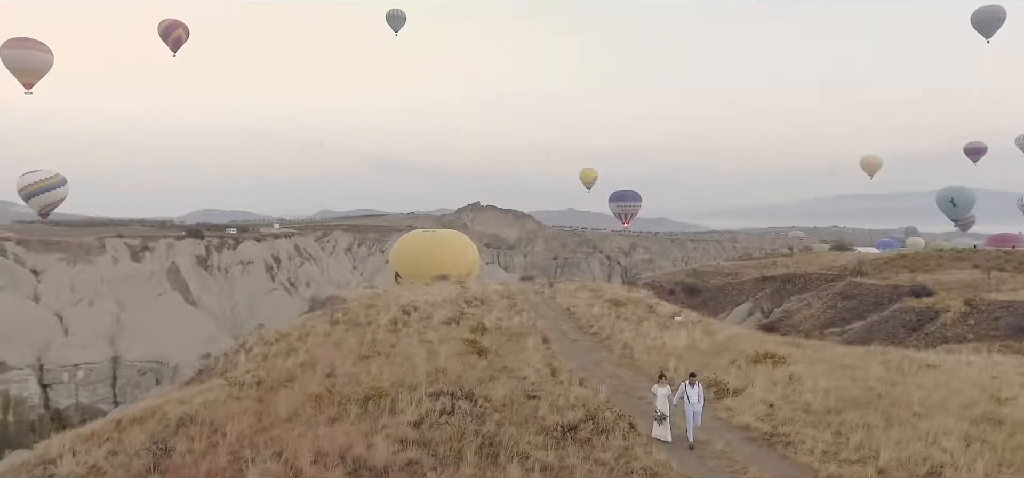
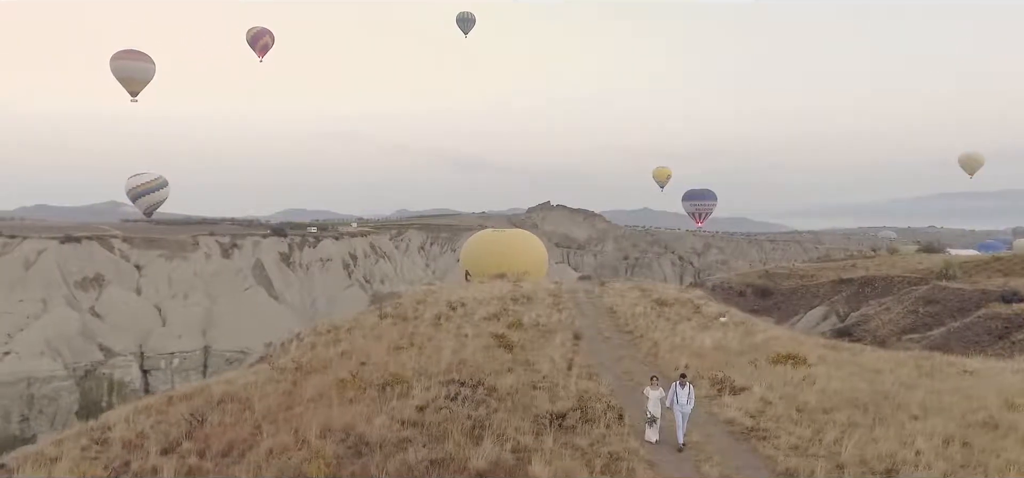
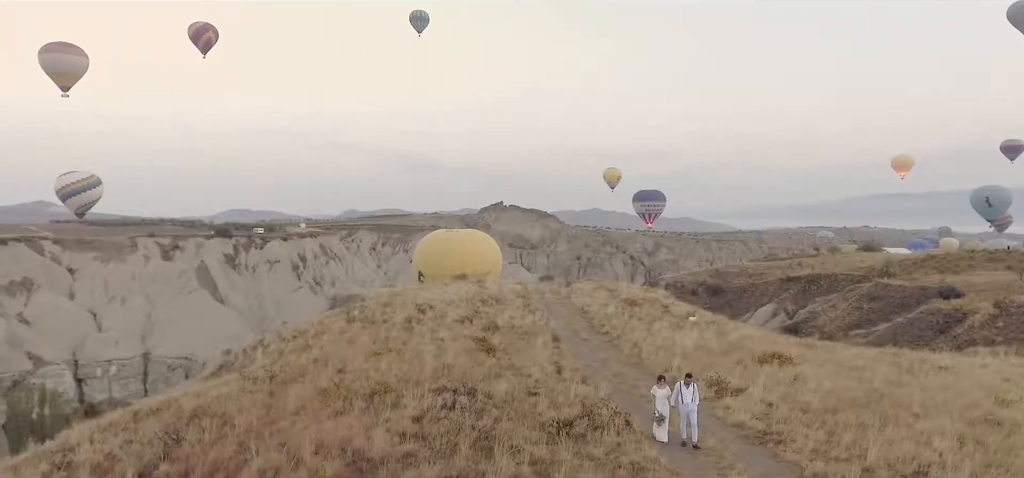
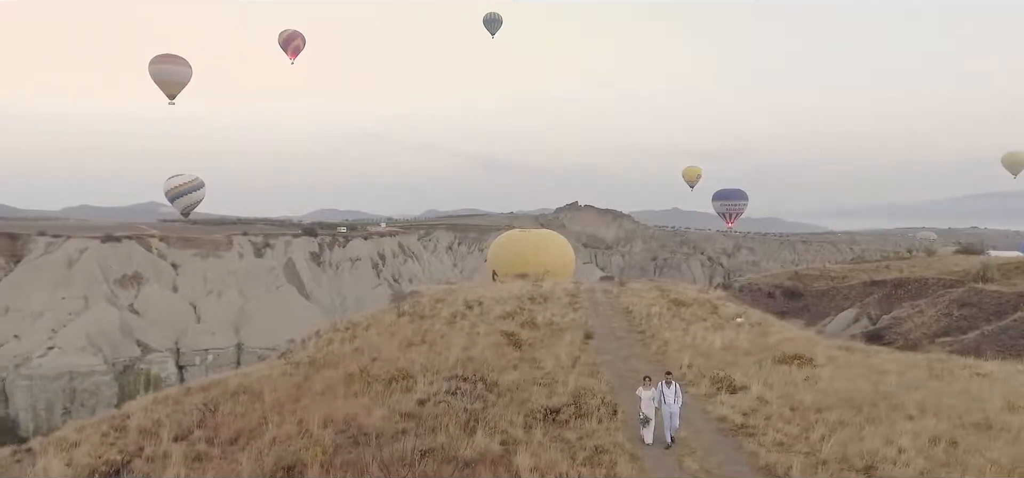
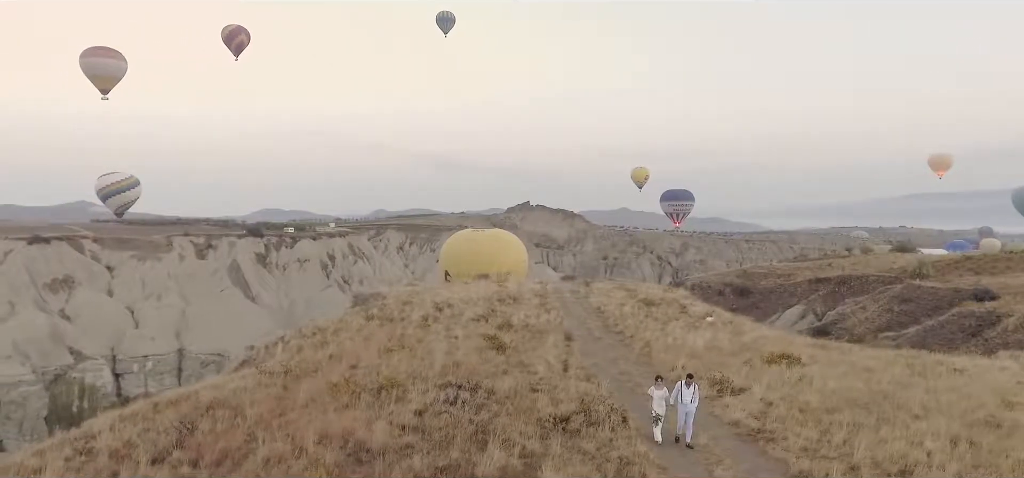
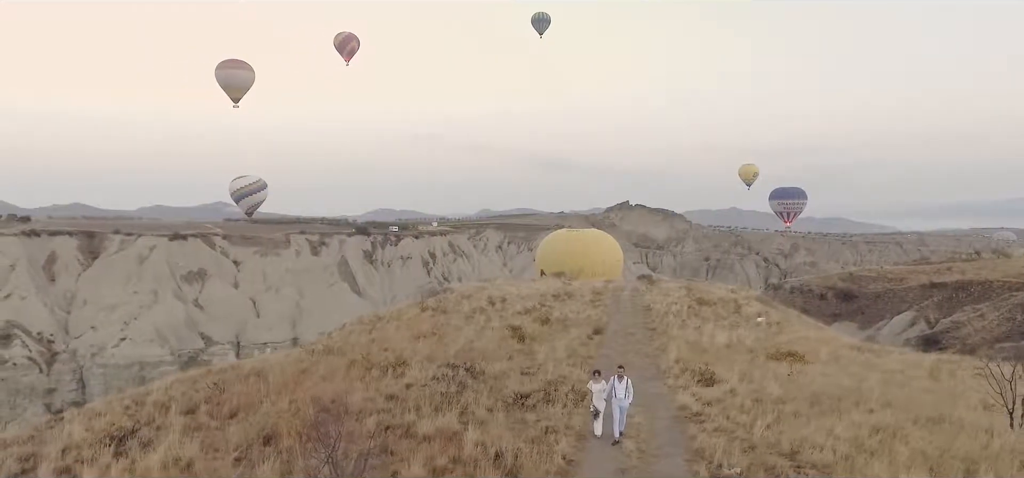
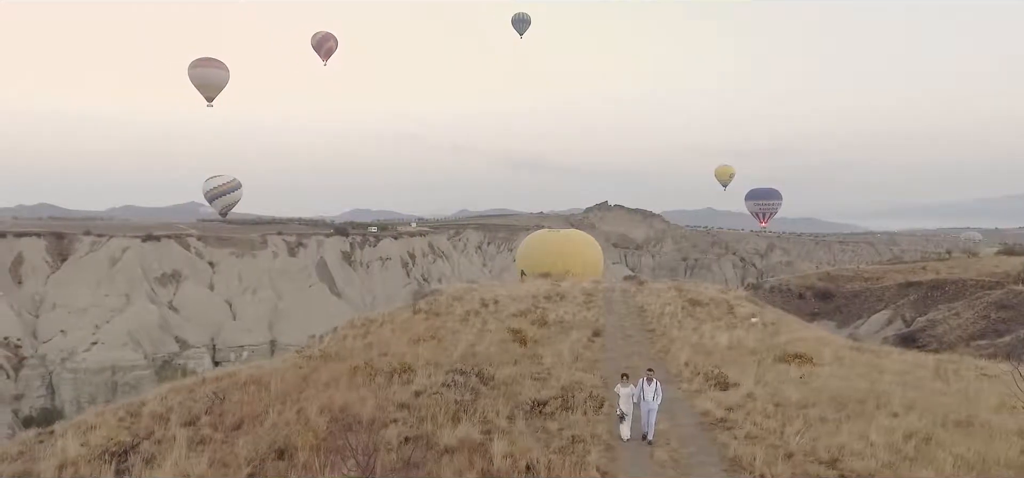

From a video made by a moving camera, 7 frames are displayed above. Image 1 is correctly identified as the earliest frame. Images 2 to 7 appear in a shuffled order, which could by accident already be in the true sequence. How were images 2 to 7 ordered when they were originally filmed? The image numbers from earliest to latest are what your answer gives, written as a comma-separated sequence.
3, 5, 2, 4, 7, 6
